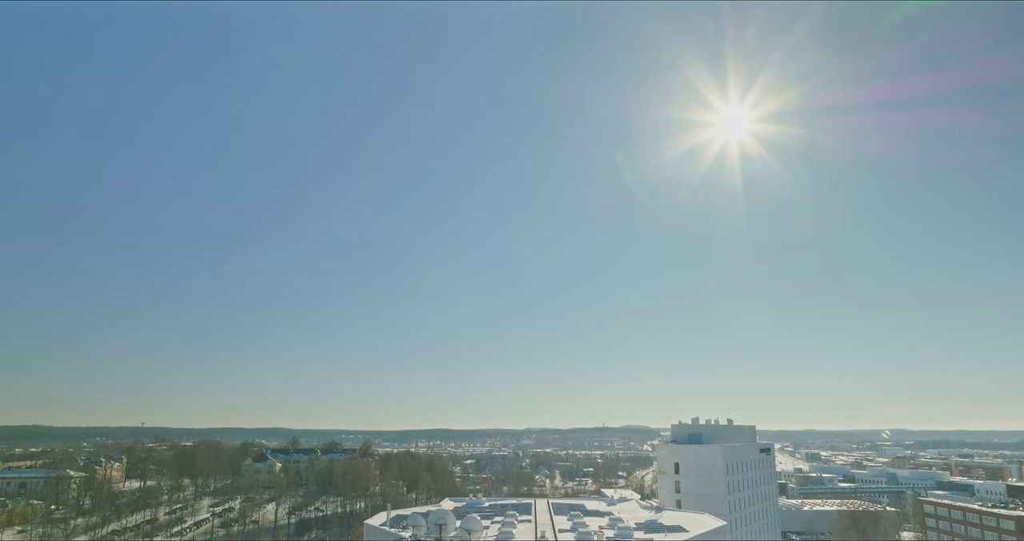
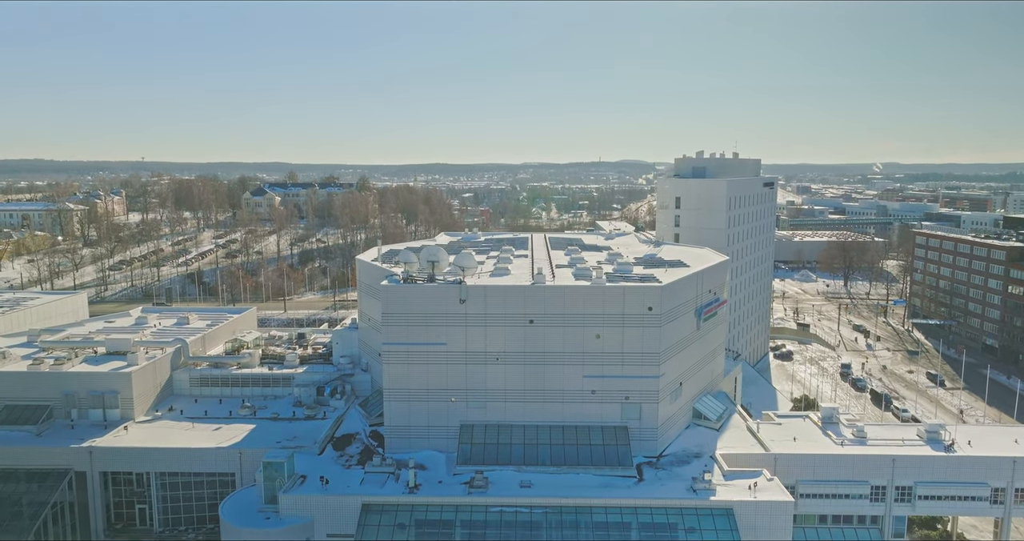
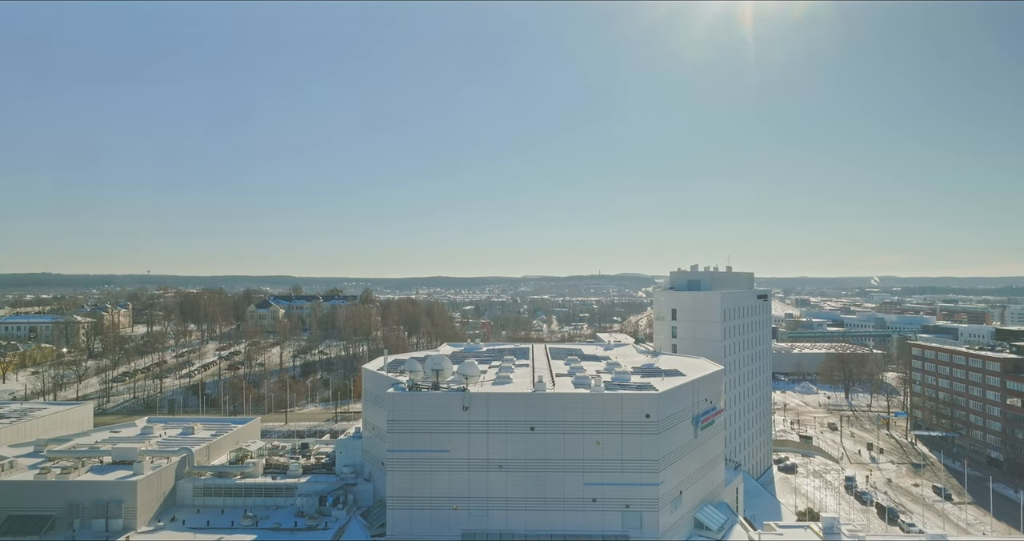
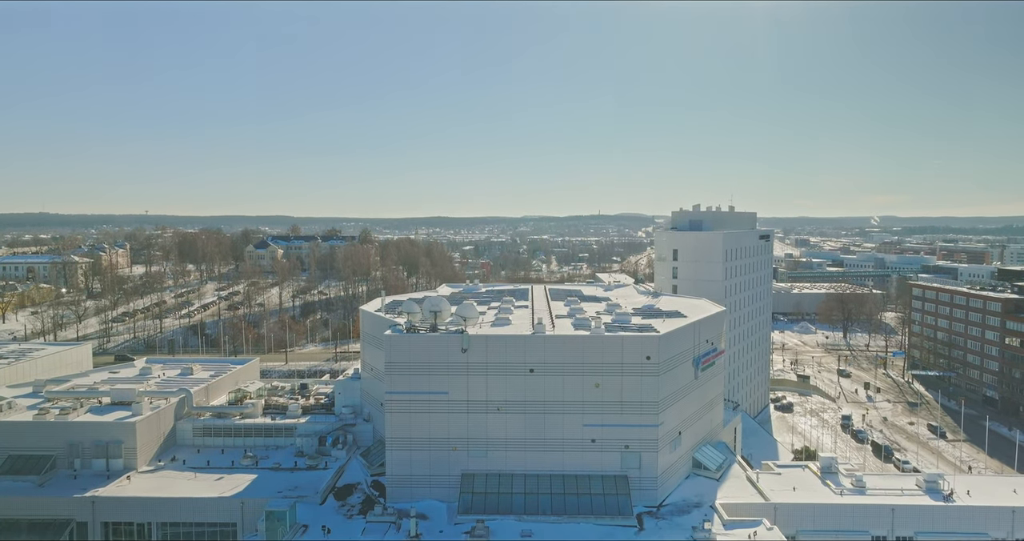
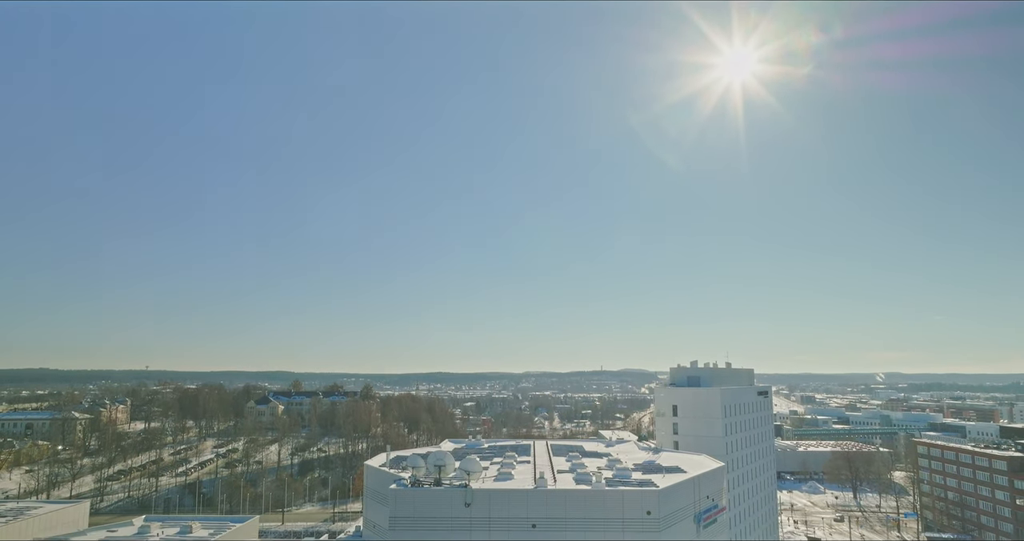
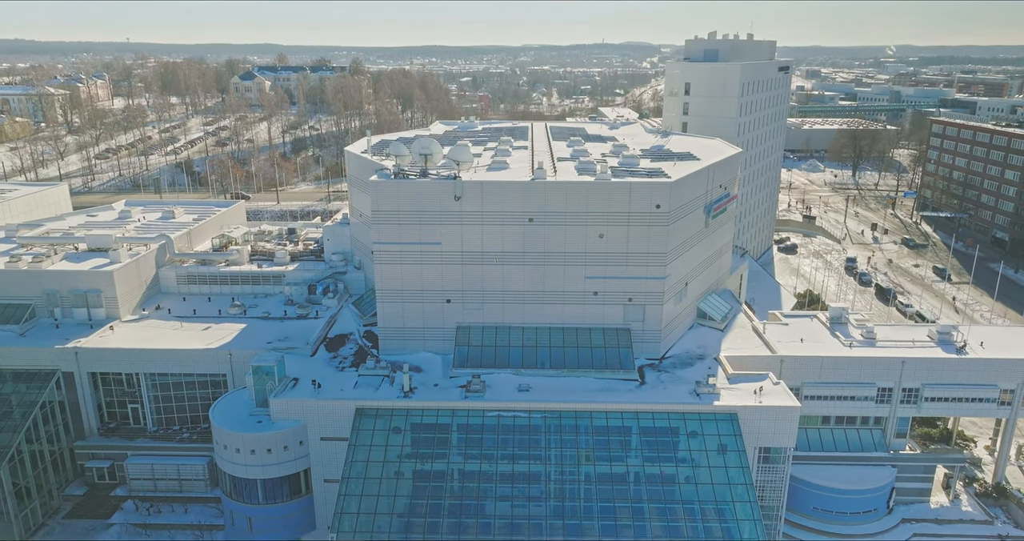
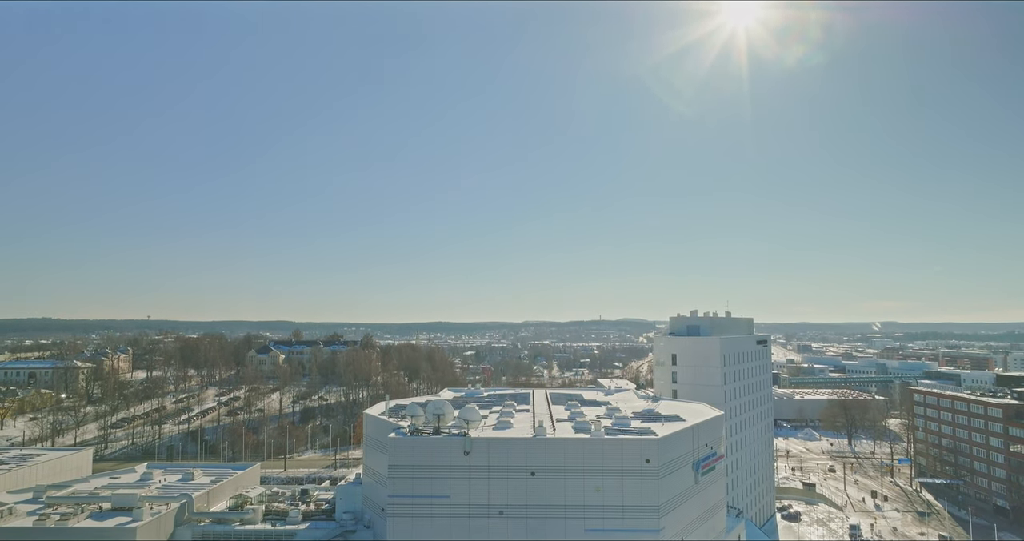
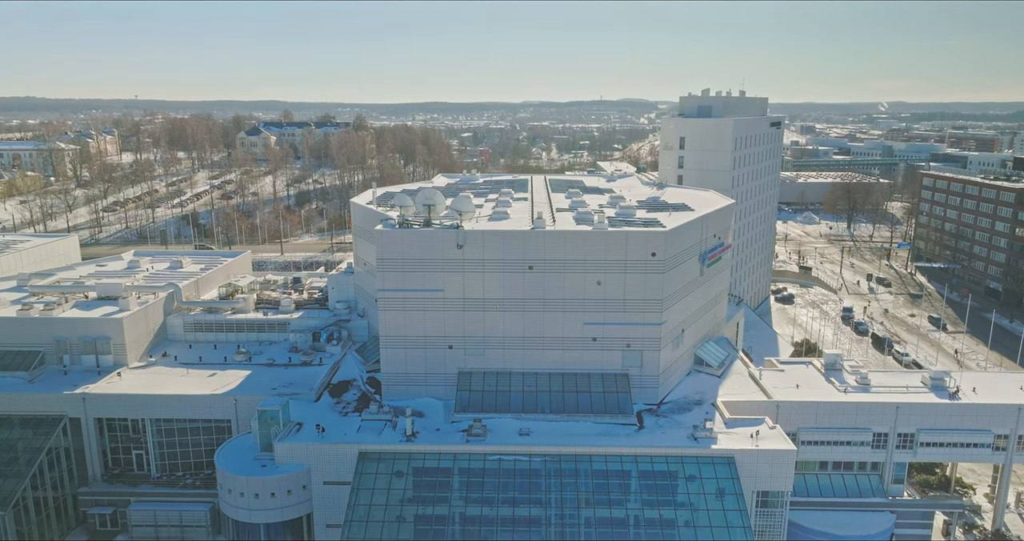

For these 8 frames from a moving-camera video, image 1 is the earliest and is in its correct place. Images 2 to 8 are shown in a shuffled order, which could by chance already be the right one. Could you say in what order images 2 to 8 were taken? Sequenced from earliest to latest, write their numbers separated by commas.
5, 7, 3, 4, 2, 8, 6
